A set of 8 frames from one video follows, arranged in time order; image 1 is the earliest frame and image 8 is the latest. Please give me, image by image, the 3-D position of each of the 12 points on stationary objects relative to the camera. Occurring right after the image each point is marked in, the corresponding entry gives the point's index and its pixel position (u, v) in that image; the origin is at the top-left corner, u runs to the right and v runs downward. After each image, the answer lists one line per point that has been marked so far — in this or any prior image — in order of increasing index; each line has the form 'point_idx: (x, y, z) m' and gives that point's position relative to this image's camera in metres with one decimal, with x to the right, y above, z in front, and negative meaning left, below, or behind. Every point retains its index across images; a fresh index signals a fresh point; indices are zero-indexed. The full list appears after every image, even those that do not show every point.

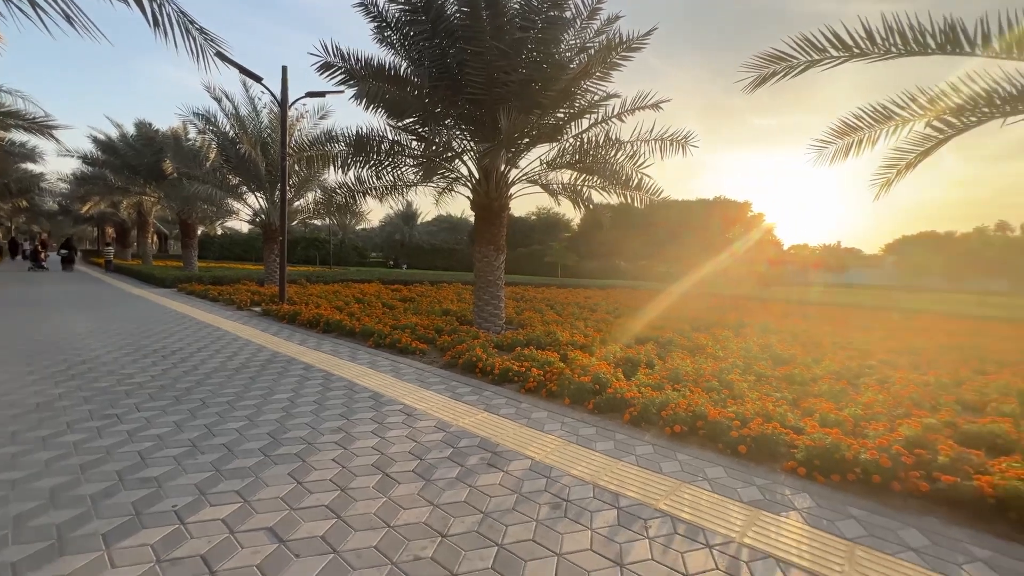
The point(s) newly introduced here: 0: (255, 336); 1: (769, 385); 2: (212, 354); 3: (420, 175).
0: (-4.5, -0.8, +7.9) m
1: (+2.9, -1.1, +5.0) m
2: (-4.2, -1.0, +6.4) m
3: (-1.6, +2.0, +8.1) m
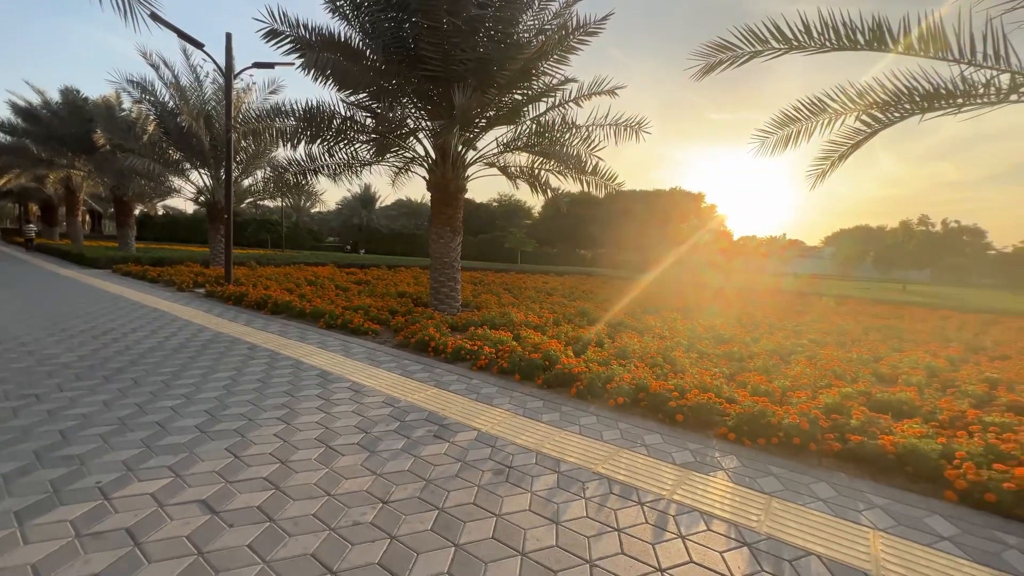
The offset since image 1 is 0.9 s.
0: (-5.2, -0.5, +7.6) m
1: (+2.3, -0.9, +5.3) m
2: (-4.9, -0.6, +6.1) m
3: (-2.4, +2.4, +7.9) m
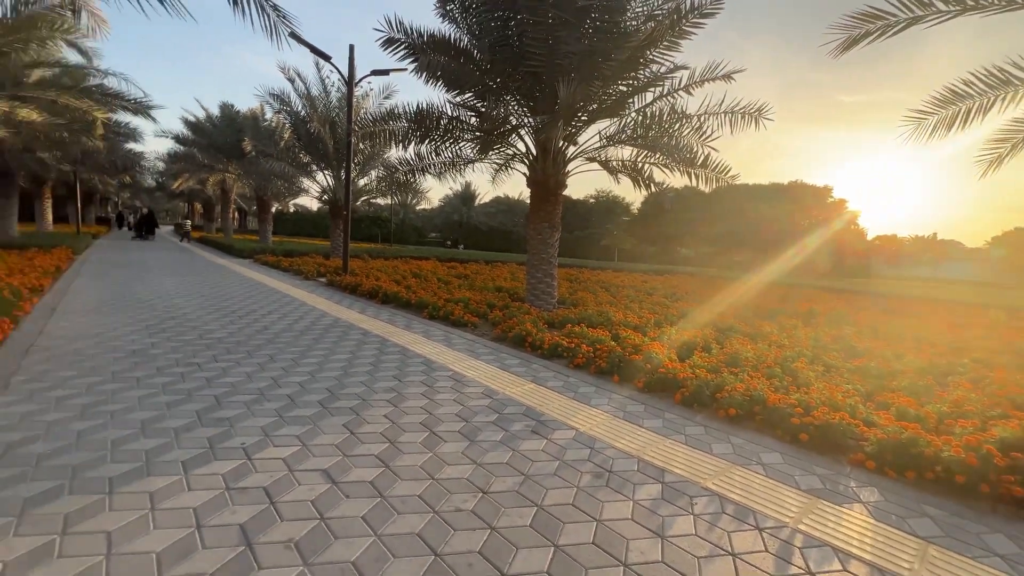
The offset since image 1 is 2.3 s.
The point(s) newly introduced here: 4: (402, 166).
0: (-3.6, -0.3, +8.4) m
1: (+3.4, -0.9, +4.7) m
2: (-3.5, -0.5, +6.9) m
3: (-0.6, +2.5, +8.1) m
4: (-2.4, +2.7, +9.9) m
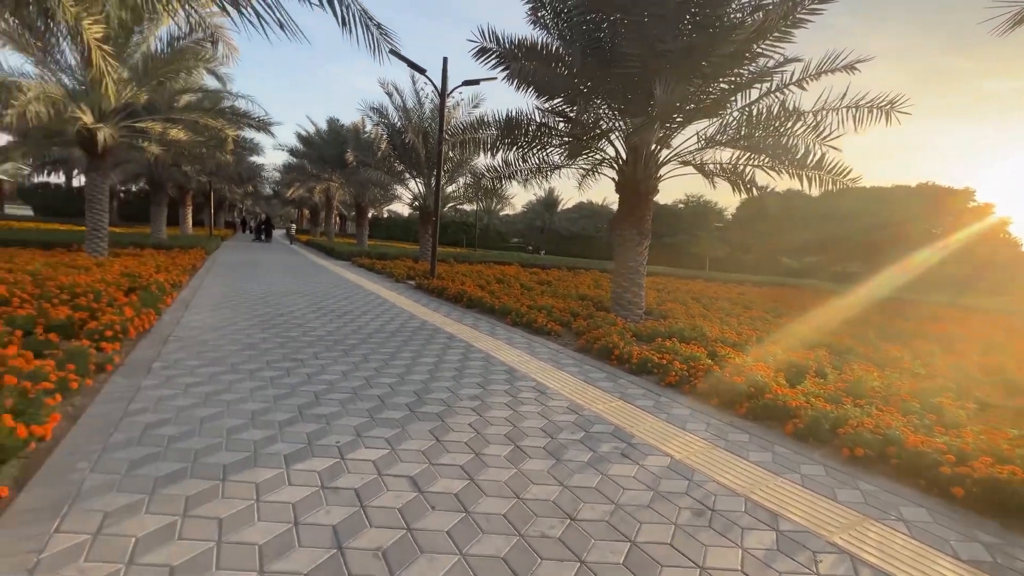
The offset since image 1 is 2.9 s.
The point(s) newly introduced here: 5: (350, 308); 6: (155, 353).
0: (-2.0, -0.3, +8.8) m
1: (+4.2, -1.1, +3.9) m
2: (-2.2, -0.5, +7.3) m
3: (+0.9, +2.3, +8.0) m
4: (-0.5, +2.6, +10.1) m
5: (-2.9, -0.4, +8.2) m
6: (-3.6, -0.7, +4.6) m
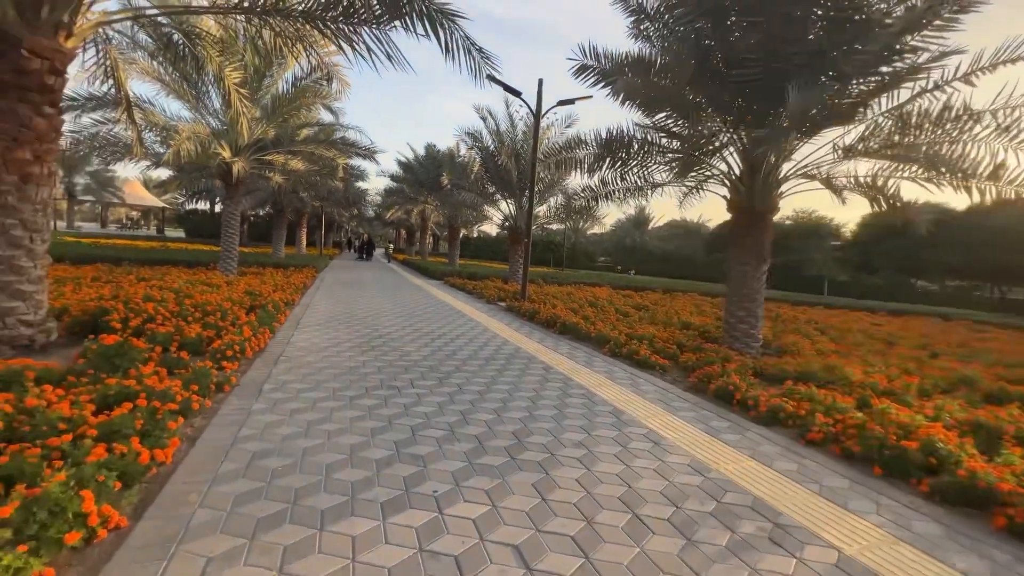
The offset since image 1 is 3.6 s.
0: (-0.2, -0.8, +8.6) m
1: (+4.9, -1.4, +2.6) m
2: (-0.7, -0.9, +7.2) m
3: (+2.6, +1.9, +7.4) m
4: (+1.6, +2.0, +9.7) m
5: (-1.2, -0.8, +8.3) m
6: (-2.6, -0.9, +4.8) m
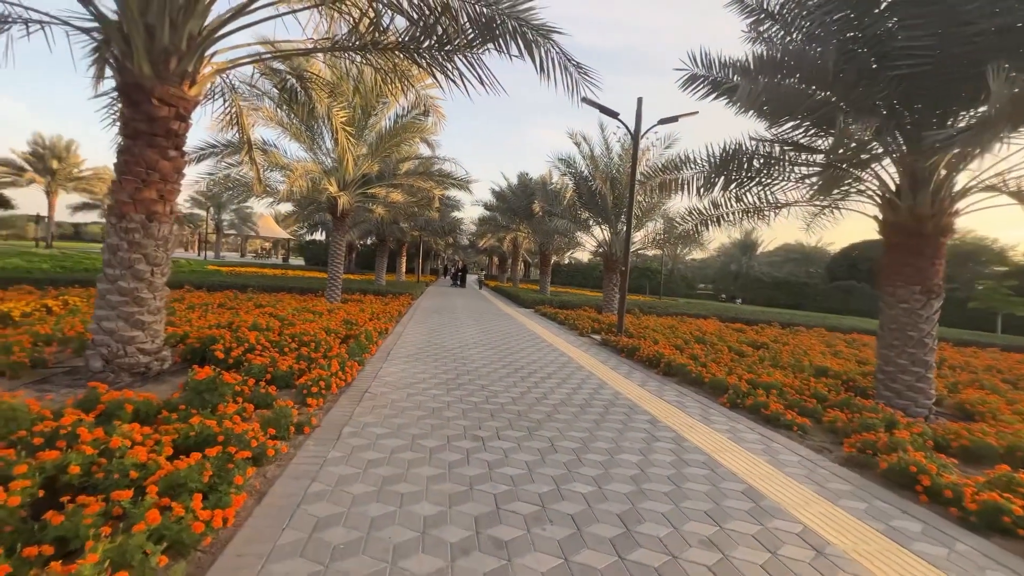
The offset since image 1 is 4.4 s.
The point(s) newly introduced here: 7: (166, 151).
0: (+1.5, -1.4, +7.8) m
1: (+5.3, -1.7, +0.9) m
2: (+0.7, -1.4, +6.5) m
3: (+4.0, +1.3, +6.3) m
4: (+3.5, +1.4, +8.7) m
5: (+0.4, -1.3, +7.7) m
6: (-1.6, -1.3, +4.6) m
7: (-3.8, +1.5, +4.9) m
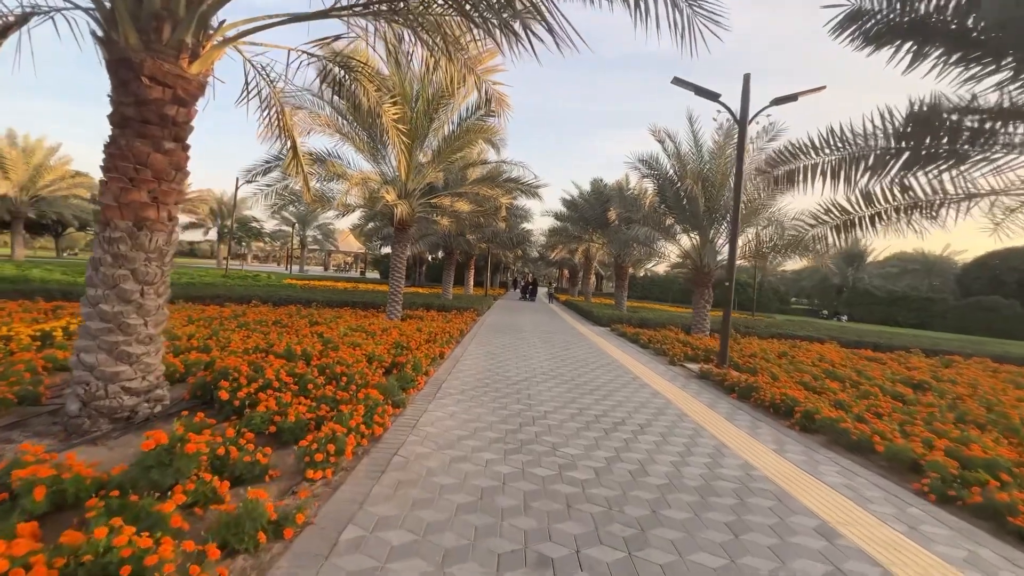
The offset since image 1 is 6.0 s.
0: (+2.5, -1.7, +5.9) m
1: (+5.2, -1.8, -1.5) m
2: (+1.5, -1.6, +4.8) m
3: (+4.8, +1.1, +4.1) m
4: (+4.6, +1.0, +6.6) m
5: (+1.4, -1.6, +6.0) m
6: (-1.1, -1.5, +3.2) m
7: (-3.1, +1.3, +4.0) m
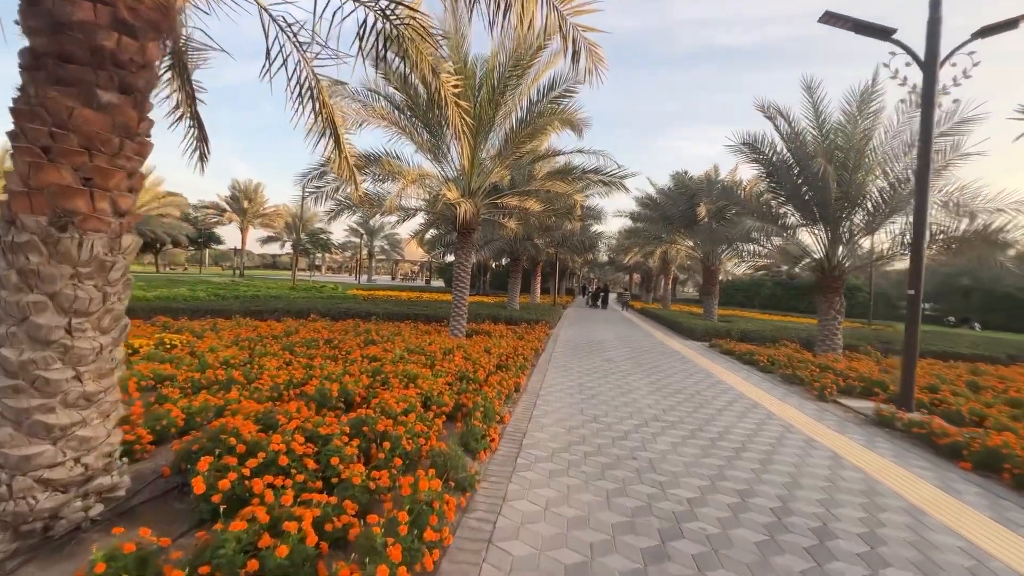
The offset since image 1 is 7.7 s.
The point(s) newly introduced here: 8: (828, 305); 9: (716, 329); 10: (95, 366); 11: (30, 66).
0: (+3.5, -1.8, +3.7) m
1: (+5.2, -1.8, -4.1) m
2: (+2.4, -1.8, +2.6) m
3: (+5.5, +1.0, +1.5) m
4: (+5.7, +0.9, +4.1) m
5: (+2.4, -1.7, +3.8) m
6: (-0.4, -1.6, +1.4) m
7: (-2.3, +1.1, +2.5) m
8: (+8.1, -0.5, +11.7) m
9: (+6.5, -1.3, +14.5) m
10: (-2.5, -0.5, +2.7) m
11: (-2.7, +1.2, +2.5) m
